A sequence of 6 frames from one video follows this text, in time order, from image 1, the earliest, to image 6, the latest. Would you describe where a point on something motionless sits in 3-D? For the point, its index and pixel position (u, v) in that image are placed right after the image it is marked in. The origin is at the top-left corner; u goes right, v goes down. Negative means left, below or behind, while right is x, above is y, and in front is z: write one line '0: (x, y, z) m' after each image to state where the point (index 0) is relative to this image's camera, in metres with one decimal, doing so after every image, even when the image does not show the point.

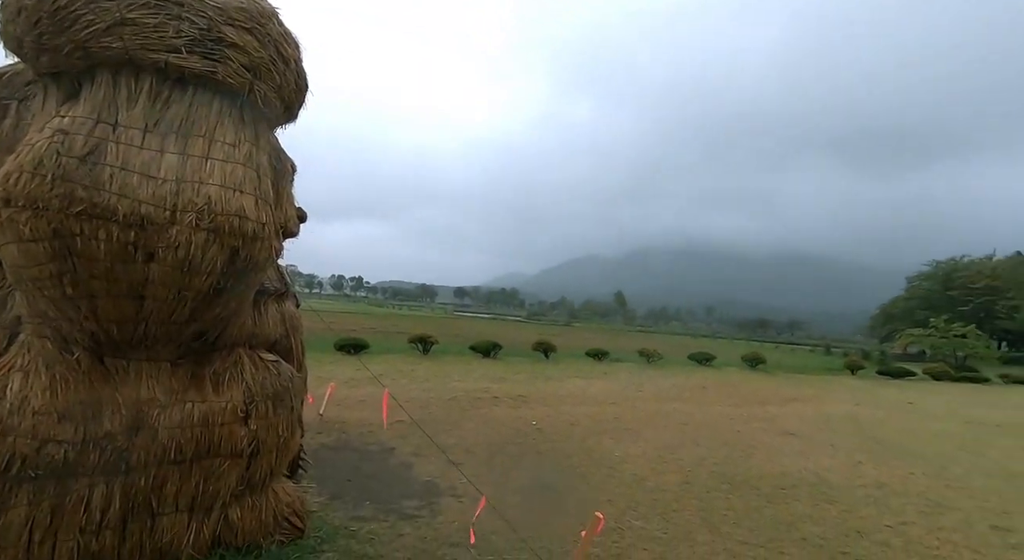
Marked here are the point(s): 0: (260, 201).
0: (-1.4, +0.4, +3.0) m
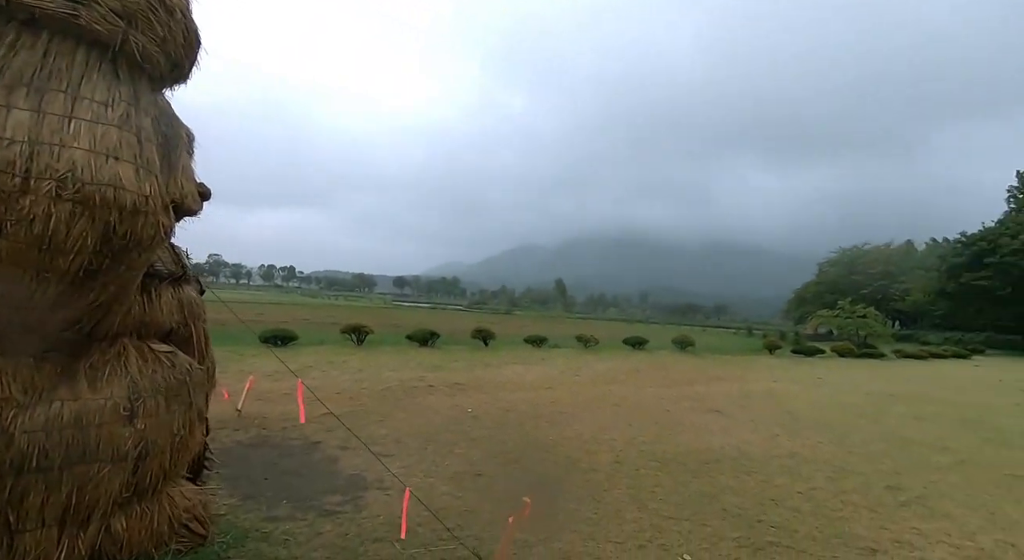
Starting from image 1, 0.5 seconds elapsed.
0: (-1.8, +0.5, +2.6) m
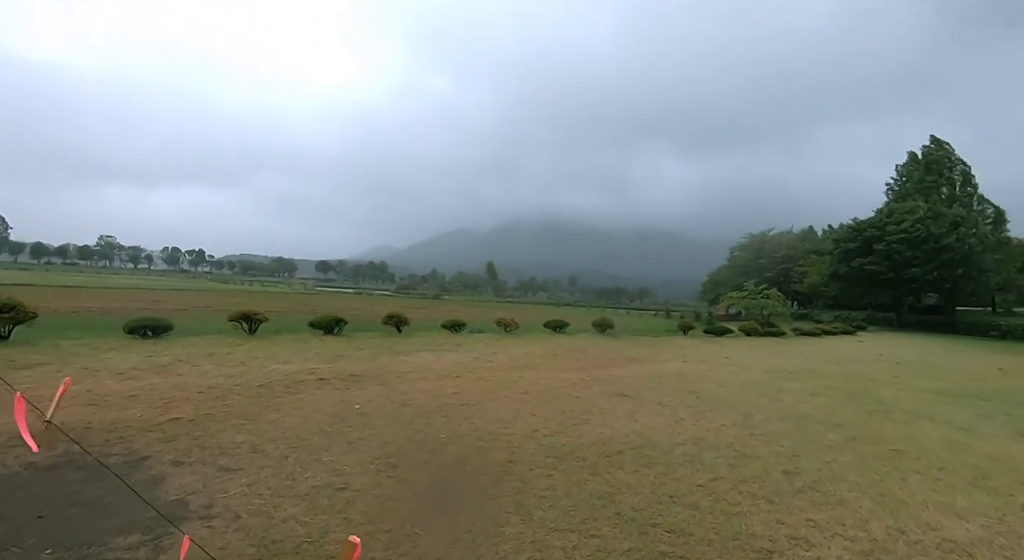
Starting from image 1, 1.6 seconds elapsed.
0: (-2.6, +0.6, +1.4) m
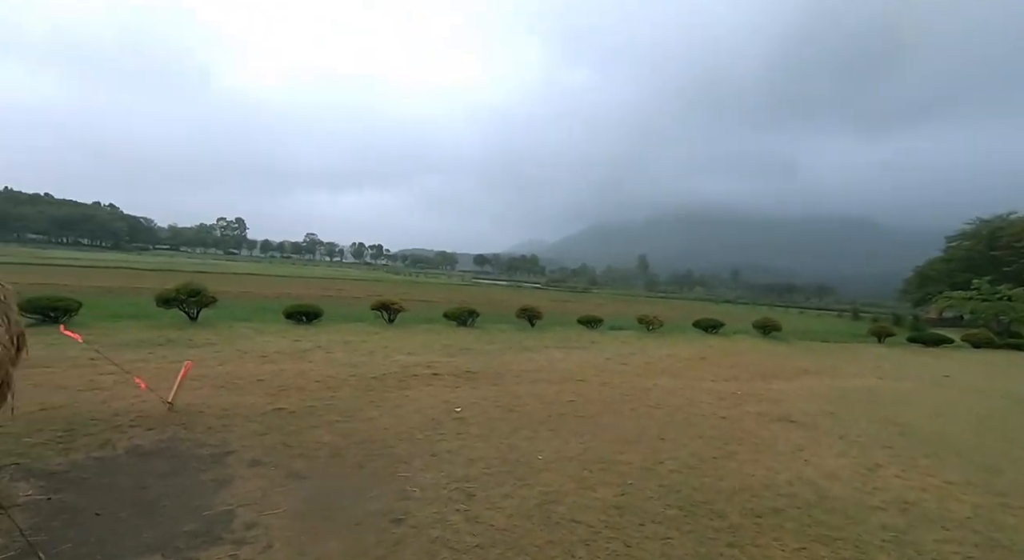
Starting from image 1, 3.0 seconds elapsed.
0: (-2.8, +0.7, +0.9) m
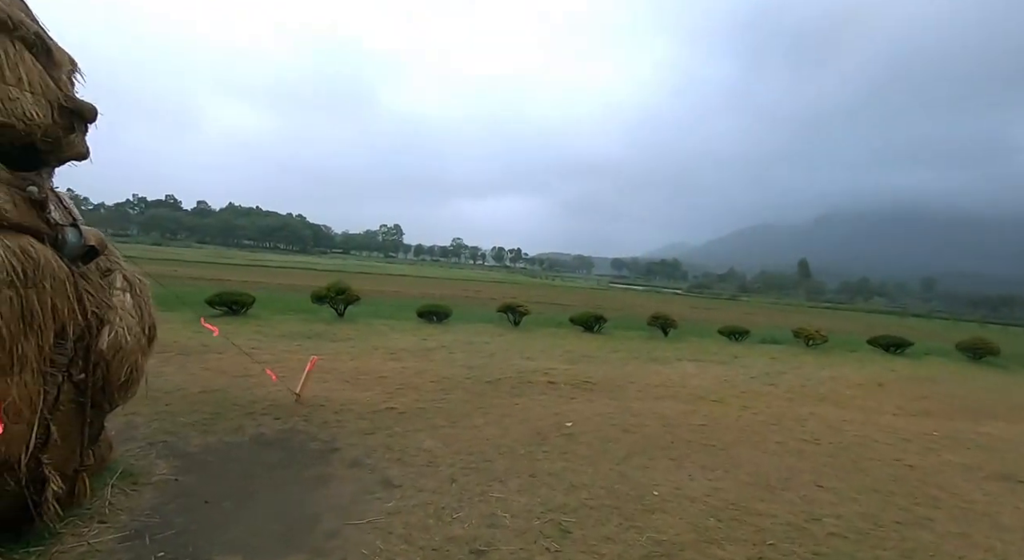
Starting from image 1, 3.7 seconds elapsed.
0: (-2.8, +0.8, +1.0) m
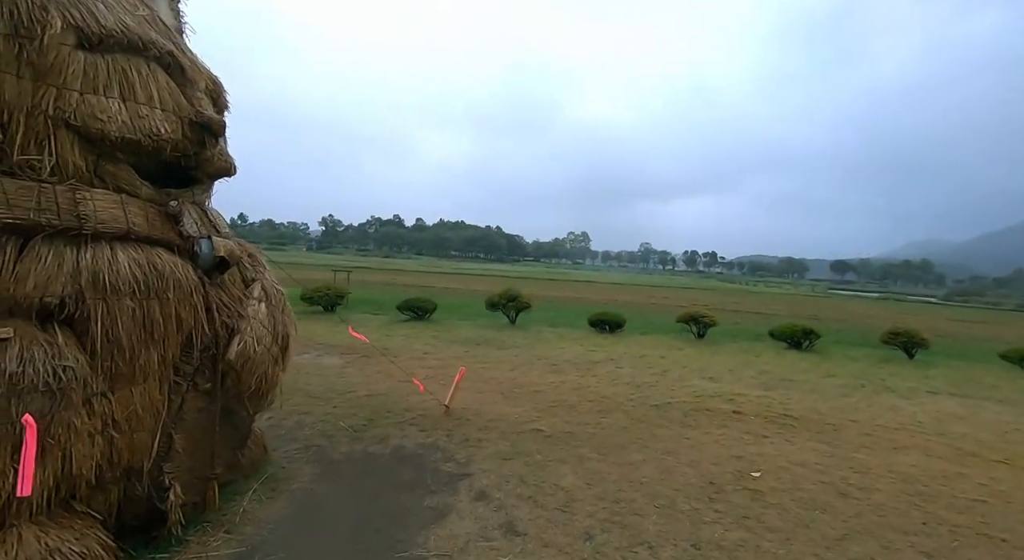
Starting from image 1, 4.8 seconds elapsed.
0: (-2.9, +0.8, +1.0) m
